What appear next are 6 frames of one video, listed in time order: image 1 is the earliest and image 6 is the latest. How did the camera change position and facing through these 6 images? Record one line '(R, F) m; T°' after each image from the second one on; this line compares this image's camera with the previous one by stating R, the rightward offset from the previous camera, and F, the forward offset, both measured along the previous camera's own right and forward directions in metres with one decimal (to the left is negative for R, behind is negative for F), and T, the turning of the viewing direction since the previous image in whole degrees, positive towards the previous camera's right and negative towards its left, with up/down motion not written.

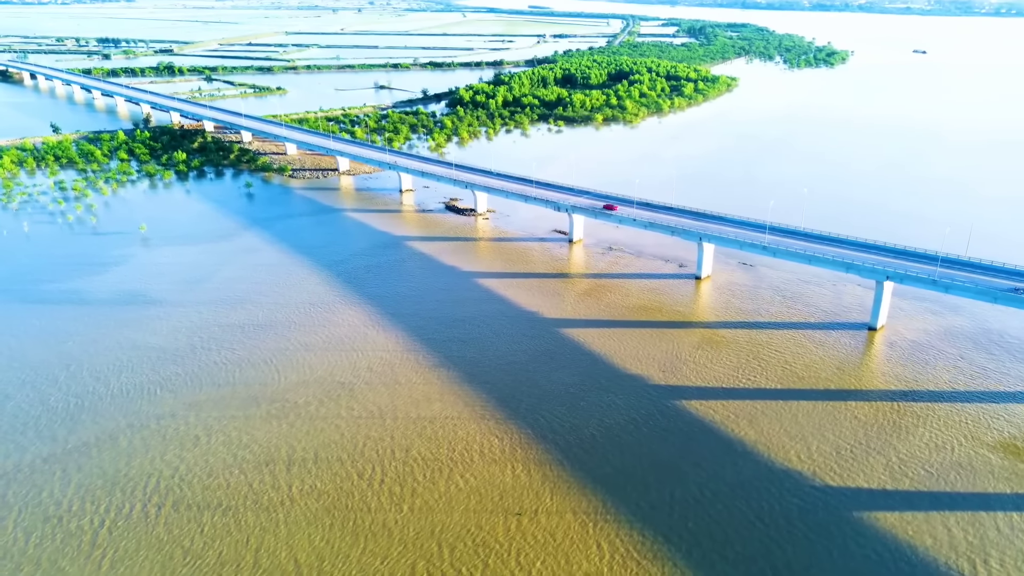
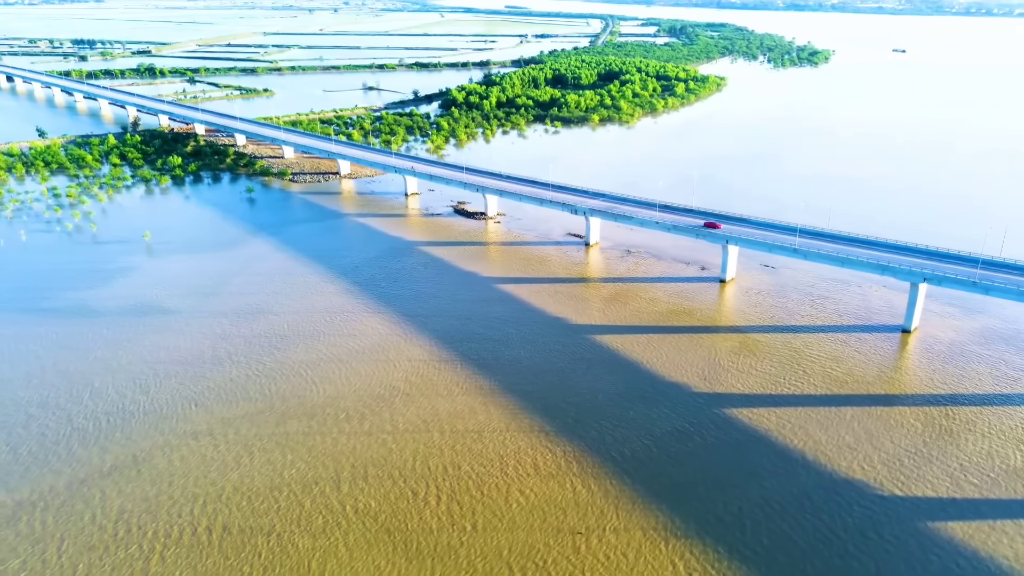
(-1.9, +0.6) m; +2°
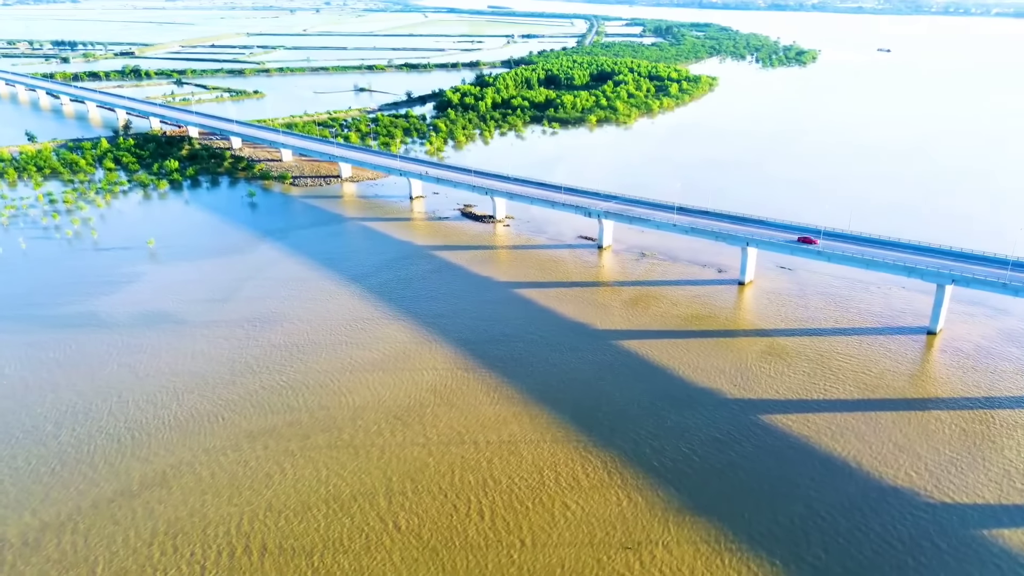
(-1.5, +0.4) m; +1°
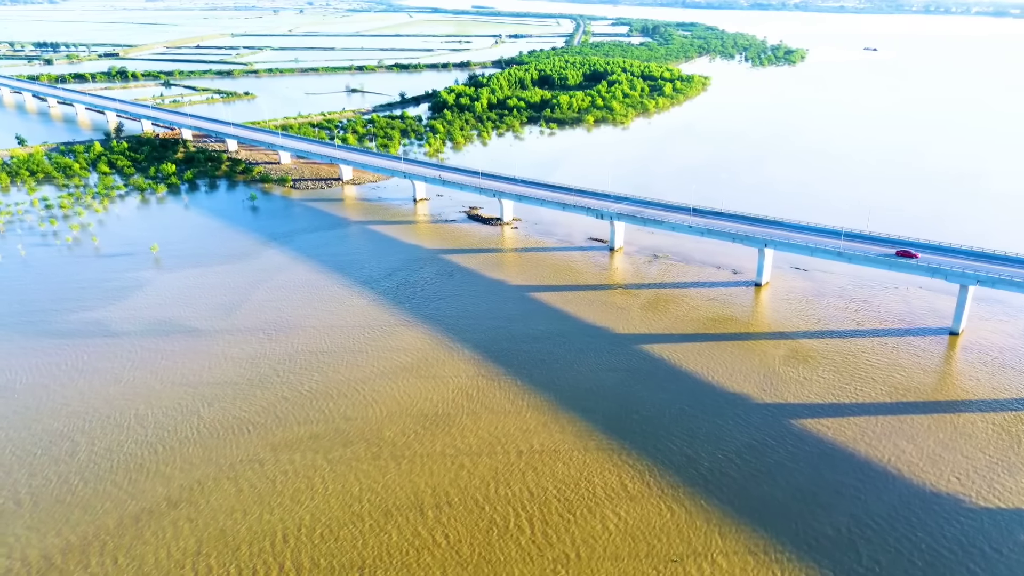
(-1.3, +0.4) m; +1°
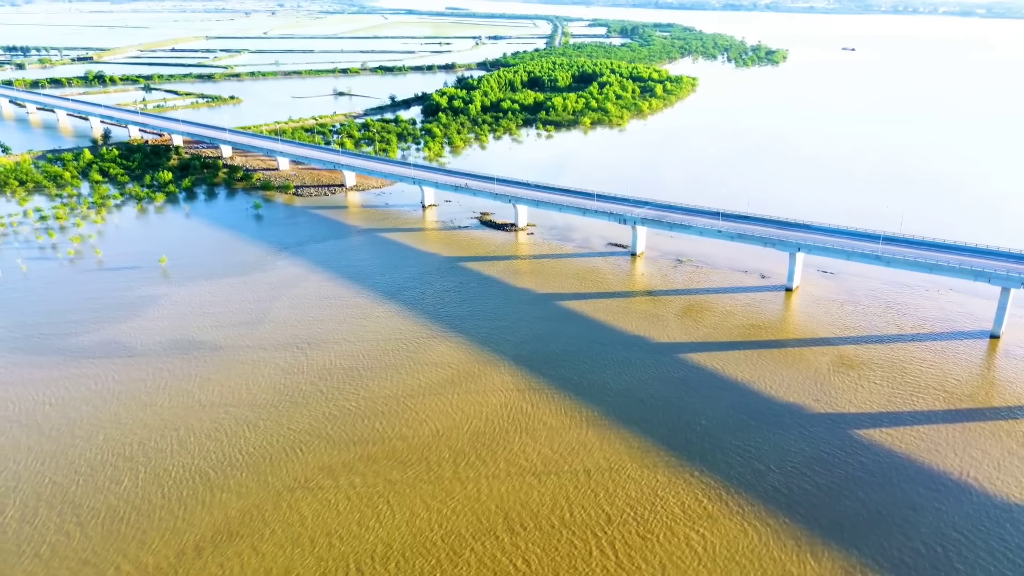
(-2.2, +0.7) m; +2°
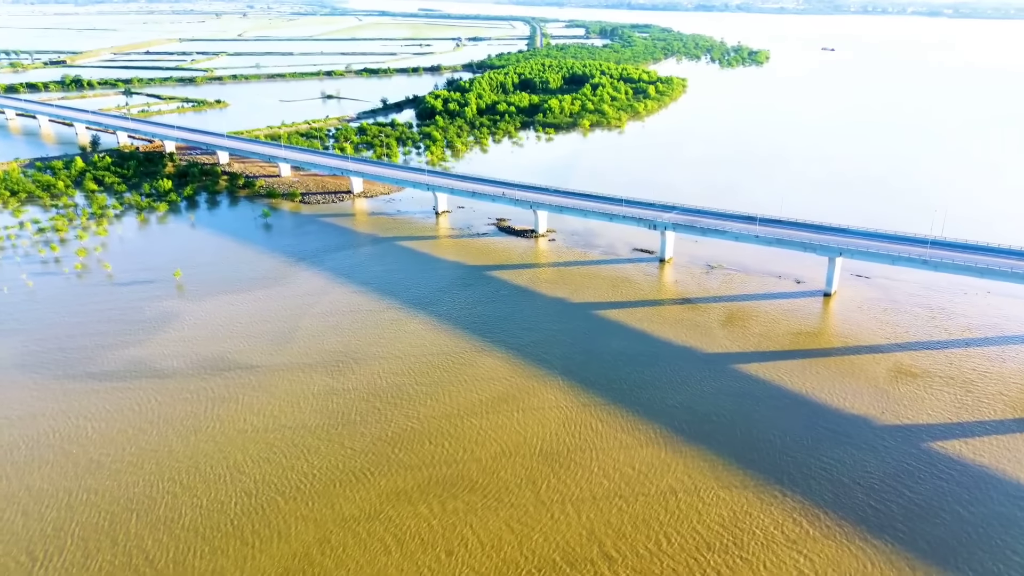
(-2.5, +0.8) m; +2°
